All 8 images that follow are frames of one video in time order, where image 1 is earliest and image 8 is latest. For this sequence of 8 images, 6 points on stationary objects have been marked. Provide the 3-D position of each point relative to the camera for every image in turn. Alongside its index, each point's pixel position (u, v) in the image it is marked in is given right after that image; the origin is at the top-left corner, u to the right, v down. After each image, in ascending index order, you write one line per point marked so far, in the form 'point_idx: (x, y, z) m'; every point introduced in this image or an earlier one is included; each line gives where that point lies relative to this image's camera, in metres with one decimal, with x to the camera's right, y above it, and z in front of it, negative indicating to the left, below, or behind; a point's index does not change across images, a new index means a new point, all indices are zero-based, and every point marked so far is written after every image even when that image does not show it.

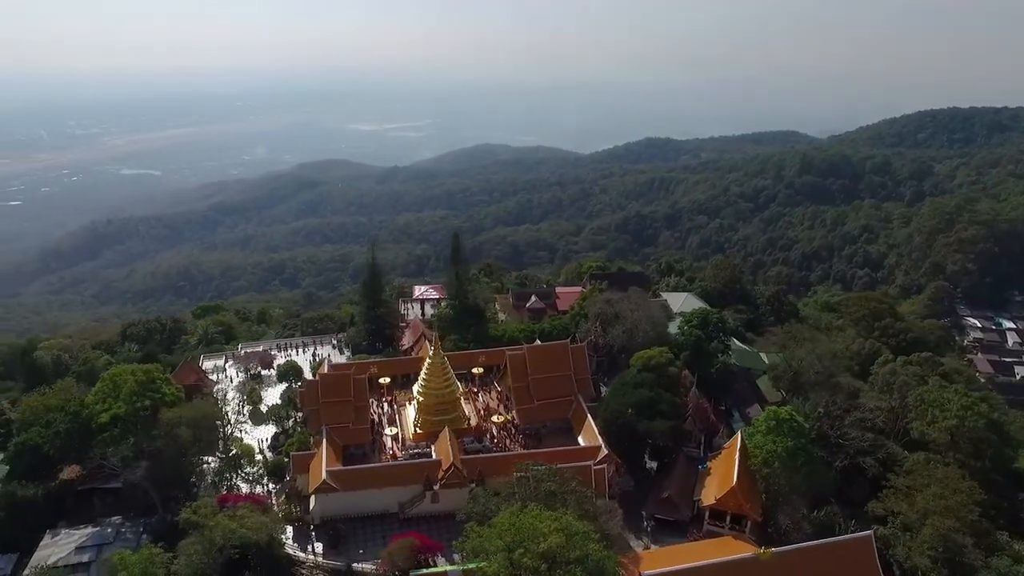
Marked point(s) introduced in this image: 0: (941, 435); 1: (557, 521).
0: (+12.6, -4.3, +19.8) m
1: (+0.9, -5.0, +14.0) m
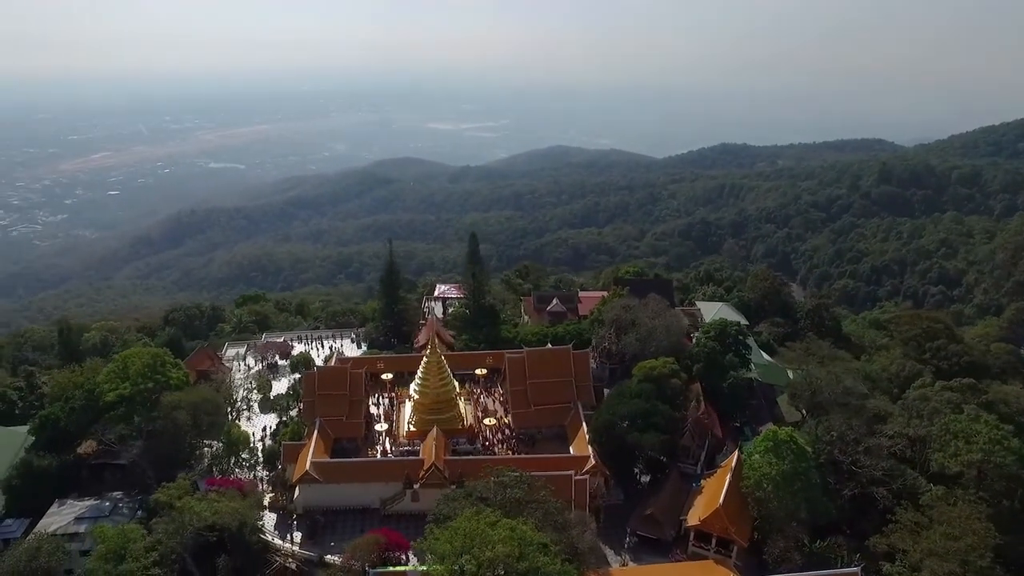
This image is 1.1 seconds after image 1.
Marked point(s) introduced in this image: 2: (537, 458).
0: (+12.2, -4.9, +18.2) m
1: (0.0, -5.0, +13.7) m
2: (+0.7, -4.7, +18.5) m
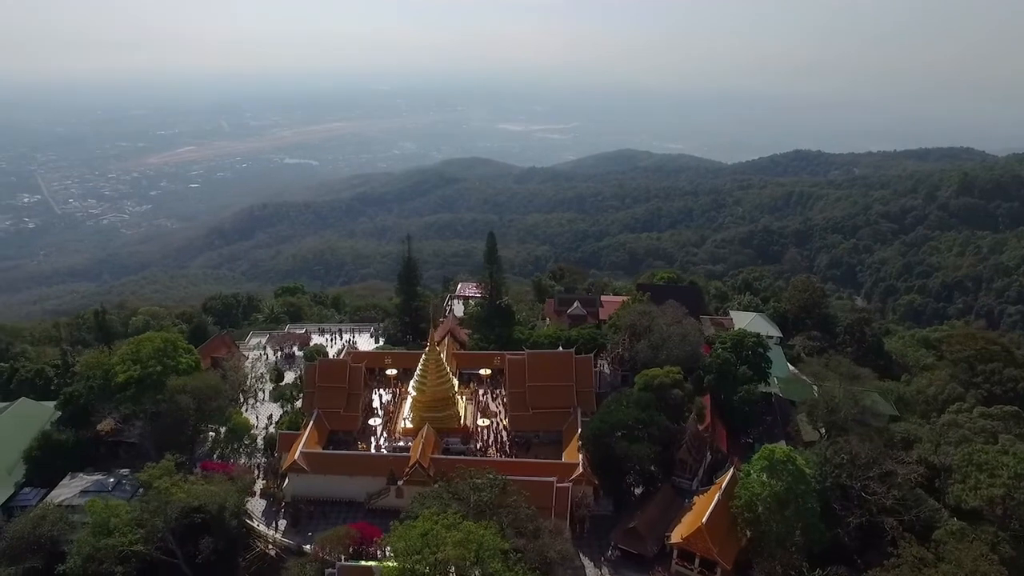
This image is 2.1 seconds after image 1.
0: (+11.7, -5.4, +16.8) m
1: (-0.9, -5.0, +13.5) m
2: (+0.3, -4.8, +18.2) m
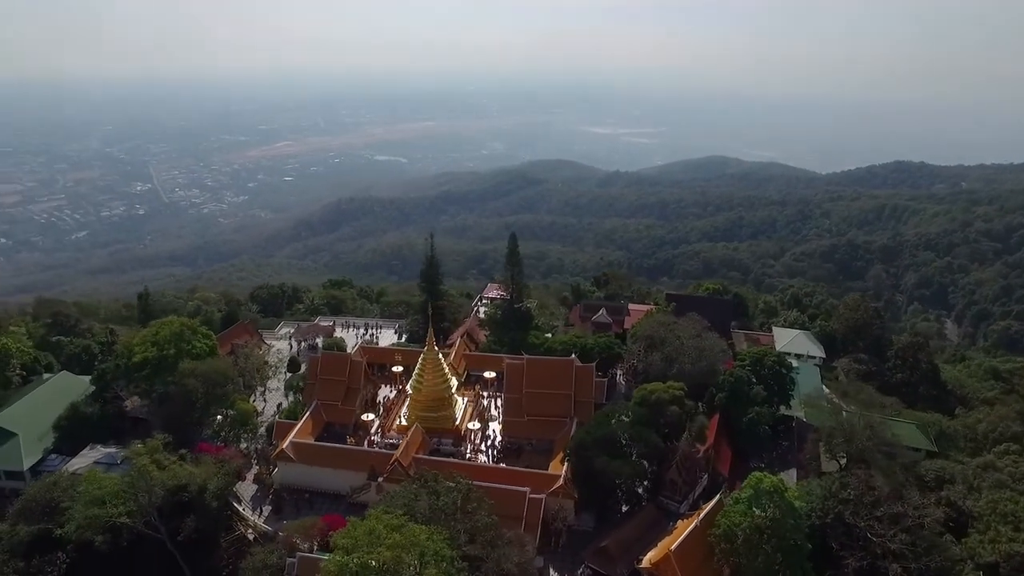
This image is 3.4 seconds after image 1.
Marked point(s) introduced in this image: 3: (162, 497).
0: (+10.9, -6.0, +15.0) m
1: (-2.0, -5.0, +13.4) m
2: (-0.2, -4.9, +17.9) m
3: (-8.7, -5.2, +16.8) m
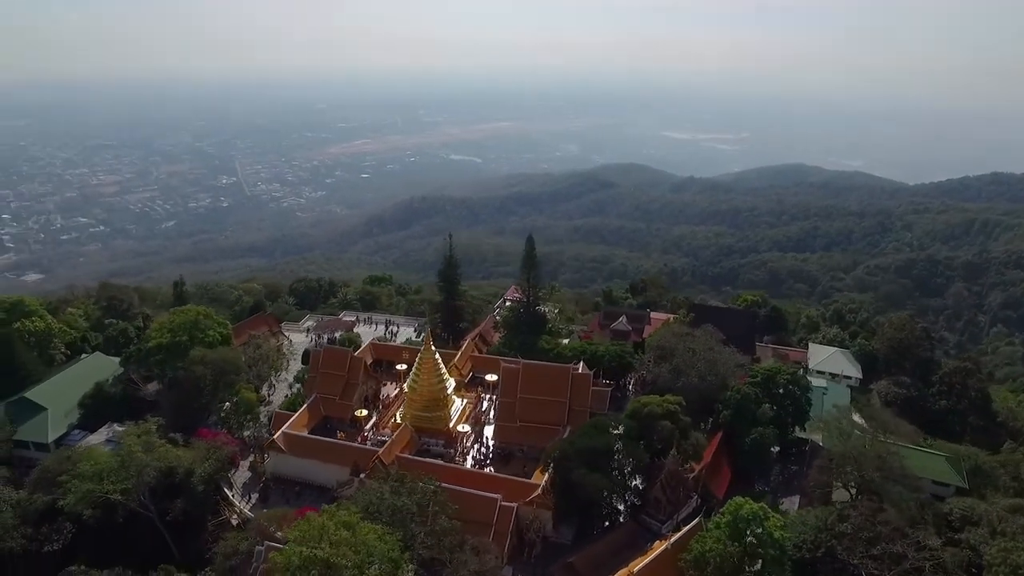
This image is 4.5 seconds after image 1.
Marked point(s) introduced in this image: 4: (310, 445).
0: (+9.9, -6.6, +13.6) m
1: (-3.0, -5.0, +13.3) m
2: (-0.7, -4.9, +17.6) m
3: (-9.3, -4.9, +17.4) m
4: (-5.7, -4.4, +19.0) m
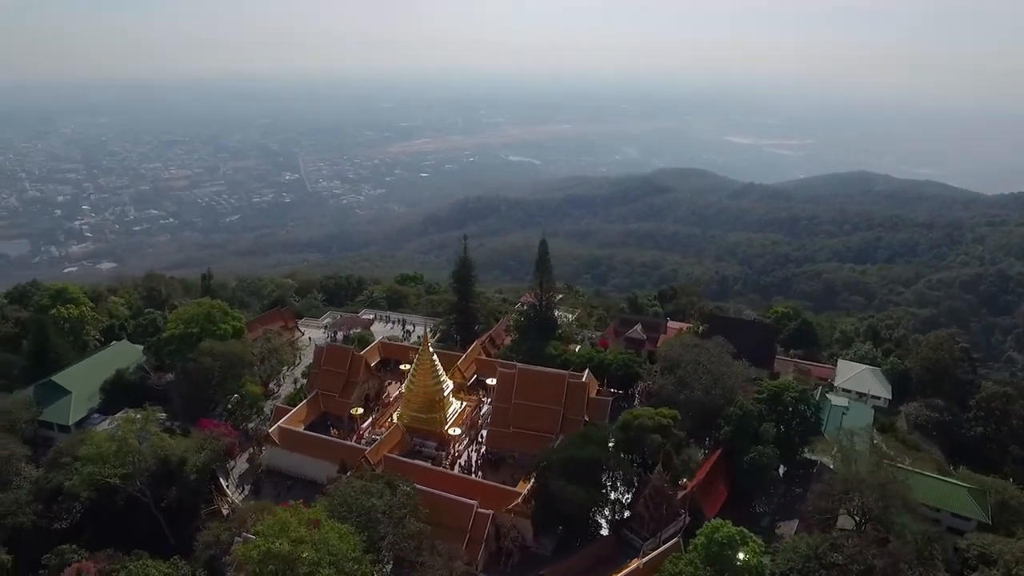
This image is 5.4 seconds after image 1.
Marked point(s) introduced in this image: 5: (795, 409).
0: (+9.1, -7.0, +12.6) m
1: (-3.8, -5.0, +13.4) m
2: (-1.2, -5.0, +17.5) m
3: (-9.7, -4.7, +18.0) m
4: (-6.0, -4.4, +19.3) m
5: (+8.3, -3.5, +19.6) m
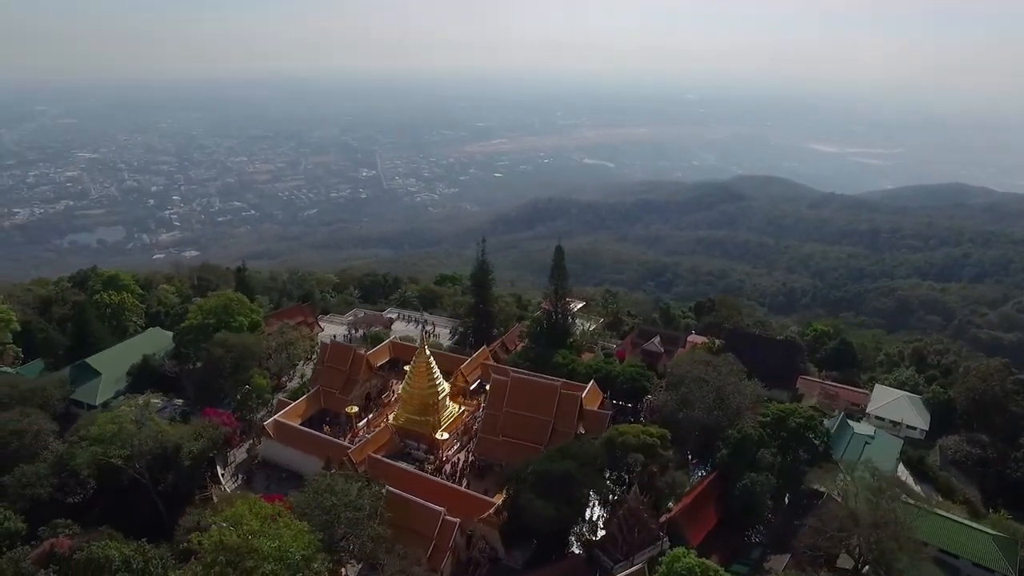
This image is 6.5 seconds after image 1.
0: (+7.8, -7.5, +11.3) m
1: (-4.8, -5.0, +13.6) m
2: (-1.8, -5.1, +17.4) m
3: (-10.2, -4.5, +18.8) m
4: (-6.3, -4.3, +19.7) m
5: (+7.9, -4.0, +18.4) m
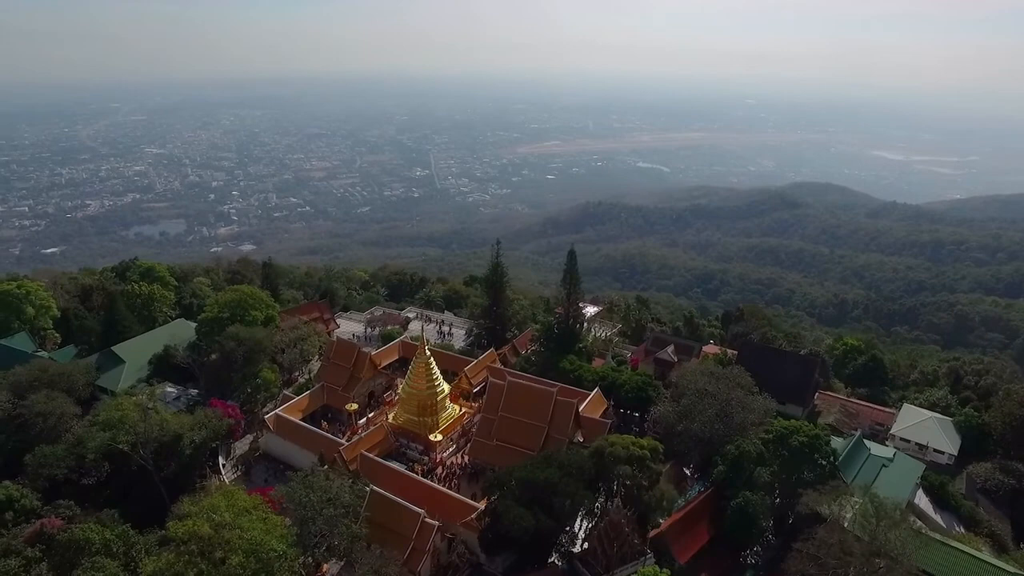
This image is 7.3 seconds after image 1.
0: (+6.8, -7.8, +10.5) m
1: (-5.4, -4.9, +13.7) m
2: (-2.1, -5.2, +17.3) m
3: (-10.4, -4.3, +19.4) m
4: (-6.5, -4.2, +19.9) m
5: (+7.6, -4.4, +17.6) m
